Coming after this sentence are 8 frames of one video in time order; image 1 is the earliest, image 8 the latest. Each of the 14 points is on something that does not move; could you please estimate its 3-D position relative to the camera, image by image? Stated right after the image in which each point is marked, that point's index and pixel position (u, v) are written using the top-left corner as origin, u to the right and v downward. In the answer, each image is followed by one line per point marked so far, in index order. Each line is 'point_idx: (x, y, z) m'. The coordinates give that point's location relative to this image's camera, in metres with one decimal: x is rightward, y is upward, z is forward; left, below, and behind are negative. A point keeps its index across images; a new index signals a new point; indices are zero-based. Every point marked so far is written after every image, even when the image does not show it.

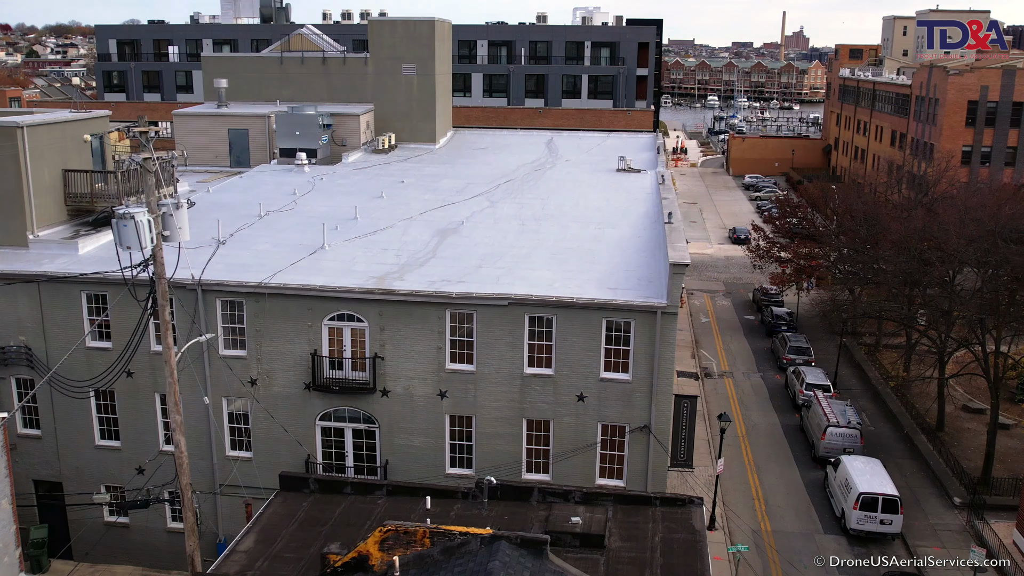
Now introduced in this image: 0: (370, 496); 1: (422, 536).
0: (-3.0, -4.4, +19.6) m
1: (-1.6, -4.1, +15.3) m
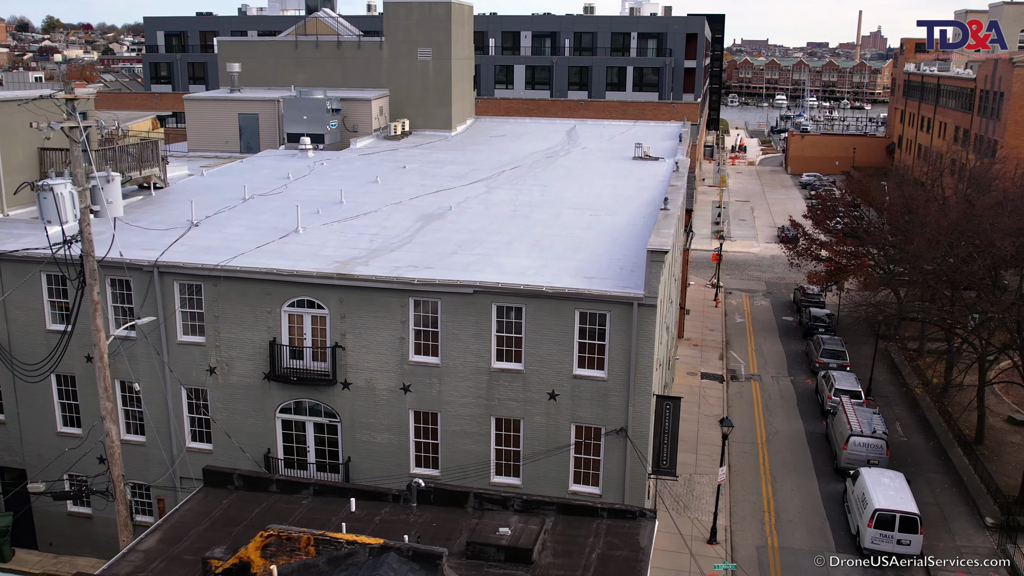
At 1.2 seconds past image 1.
0: (-4.2, -4.0, +18.0) m
1: (-3.0, -3.7, +13.6) m
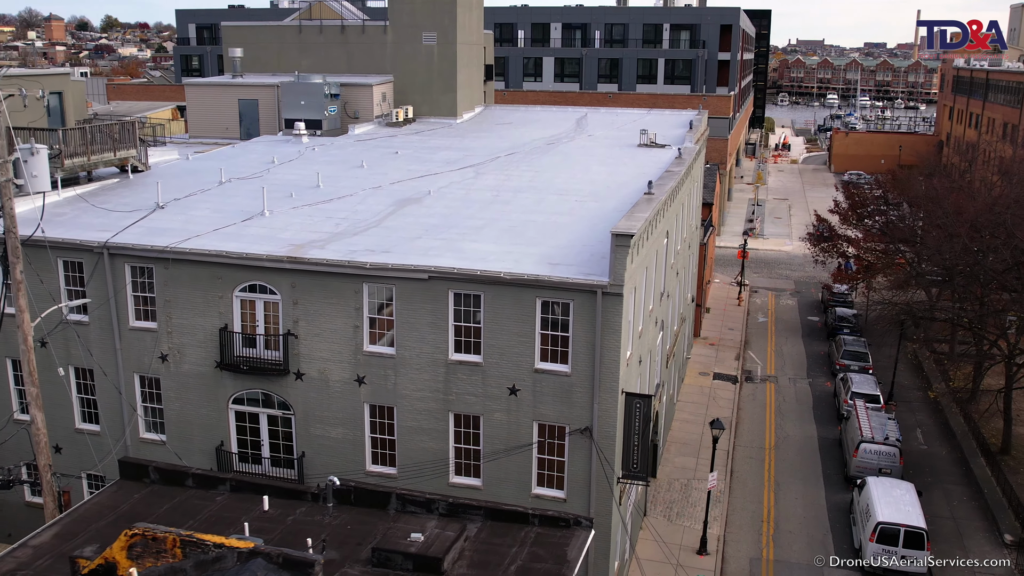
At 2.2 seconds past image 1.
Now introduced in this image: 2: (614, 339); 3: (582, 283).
0: (-5.4, -3.6, +16.6) m
1: (-4.4, -3.4, +12.2) m
2: (+2.2, -1.1, +19.6) m
3: (+1.4, +0.1, +19.4) m
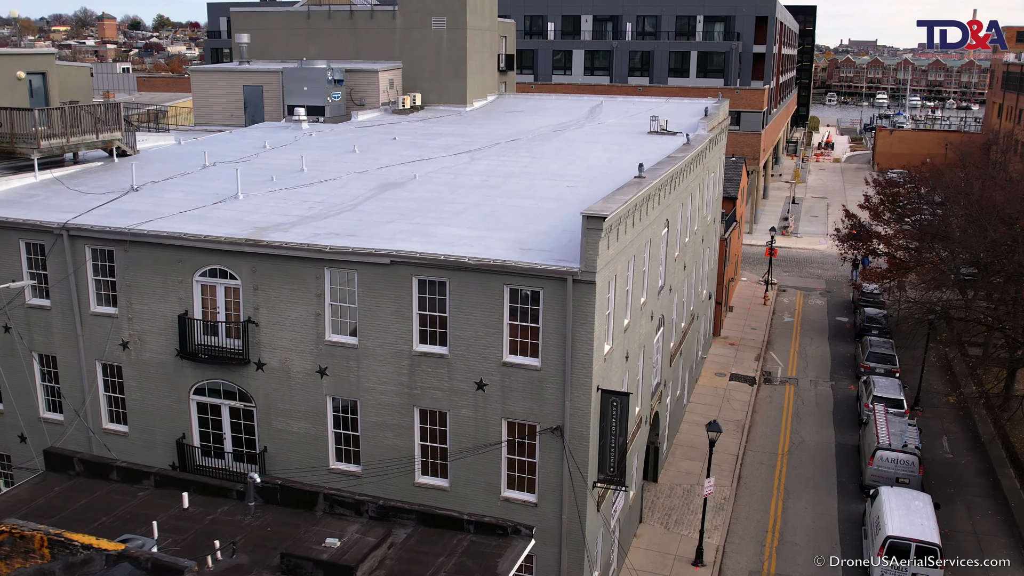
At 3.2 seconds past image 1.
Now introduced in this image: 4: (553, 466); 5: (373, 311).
0: (-6.3, -3.3, +15.4) m
1: (-5.5, -3.1, +11.0) m
2: (+1.4, -0.8, +18.0) m
3: (+0.7, +0.4, +17.9) m
4: (+0.8, -3.6, +19.0) m
5: (-2.9, -0.5, +19.5) m
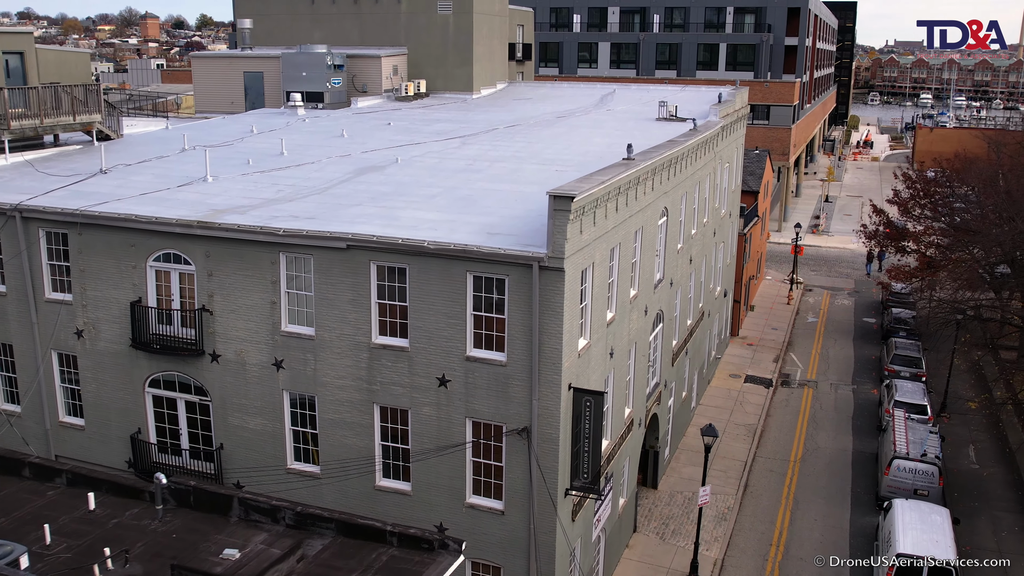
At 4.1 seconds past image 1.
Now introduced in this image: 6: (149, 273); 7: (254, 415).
0: (-7.1, -3.0, +14.1) m
1: (-6.5, -2.8, +9.6) m
2: (+0.8, -0.6, +16.4) m
3: (+0.1, +0.6, +16.3) m
4: (+0.1, -3.4, +17.4) m
5: (-3.5, -0.2, +18.1) m
6: (-7.7, +0.3, +19.8) m
7: (-5.4, -2.7, +19.4) m
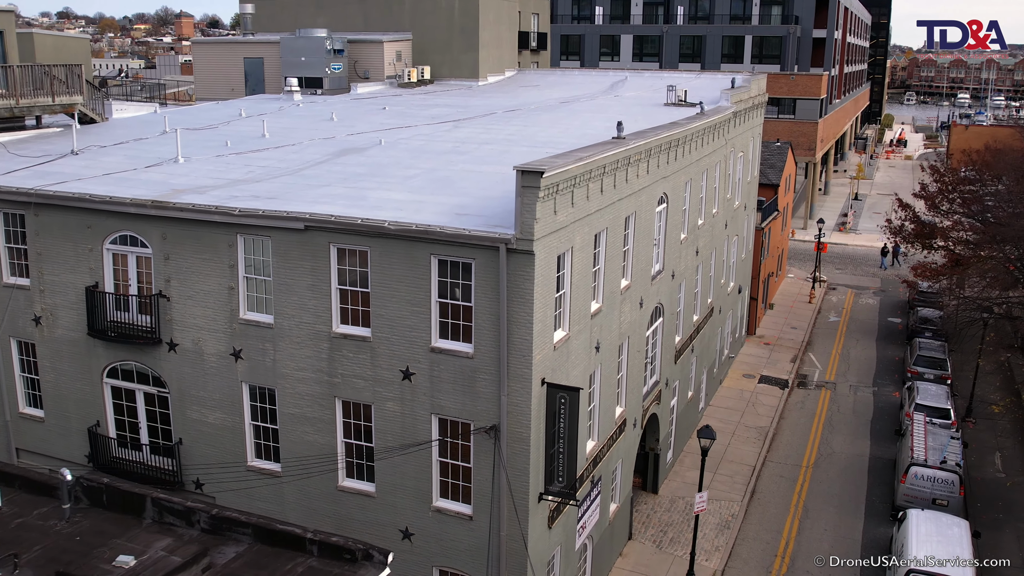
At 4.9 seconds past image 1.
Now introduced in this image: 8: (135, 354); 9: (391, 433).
0: (-7.7, -2.7, +13.0) m
1: (-7.3, -2.4, +8.4) m
2: (+0.2, -0.4, +14.9) m
3: (-0.5, +0.8, +14.9) m
4: (-0.4, -3.2, +16.0) m
5: (-4.0, 0.0, +16.8) m
6: (-8.2, +0.6, +18.6) m
7: (-5.9, -2.4, +18.2) m
8: (-7.6, -1.3, +18.7) m
9: (-2.2, -2.6, +16.6) m
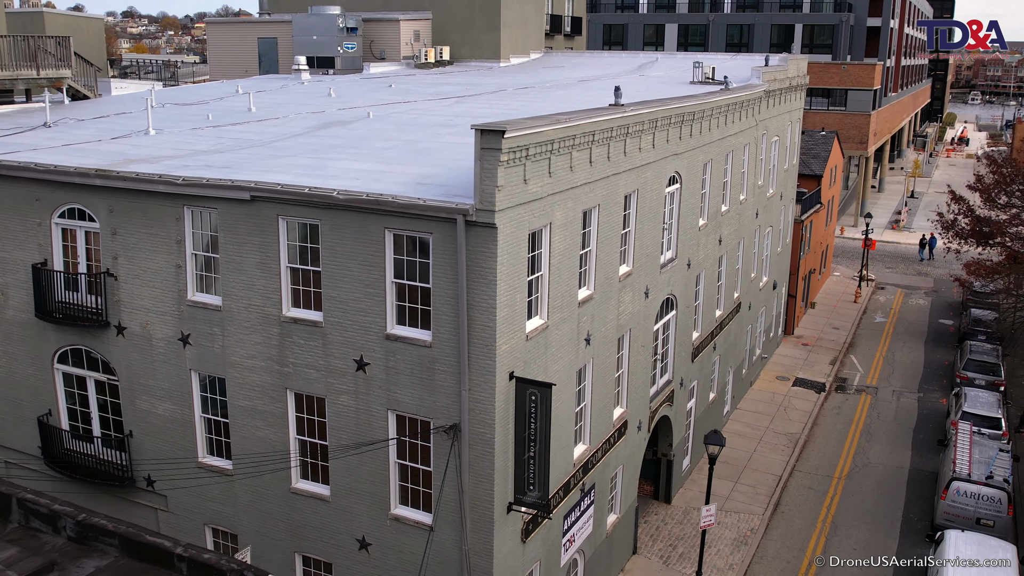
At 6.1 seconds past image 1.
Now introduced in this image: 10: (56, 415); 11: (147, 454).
0: (-8.4, -2.3, +11.5) m
1: (-8.2, -2.0, +6.9) m
2: (-0.3, -0.1, +13.0) m
3: (-1.0, +1.1, +13.0) m
4: (-0.9, -2.9, +14.1) m
5: (-4.5, +0.4, +15.1) m
6: (-8.5, +1.1, +17.2) m
7: (-6.2, -2.0, +16.6) m
8: (-7.9, -0.9, +17.2) m
9: (-2.6, -2.3, +14.8) m
10: (-8.9, -2.5, +18.1) m
11: (-6.8, -3.1, +17.2) m
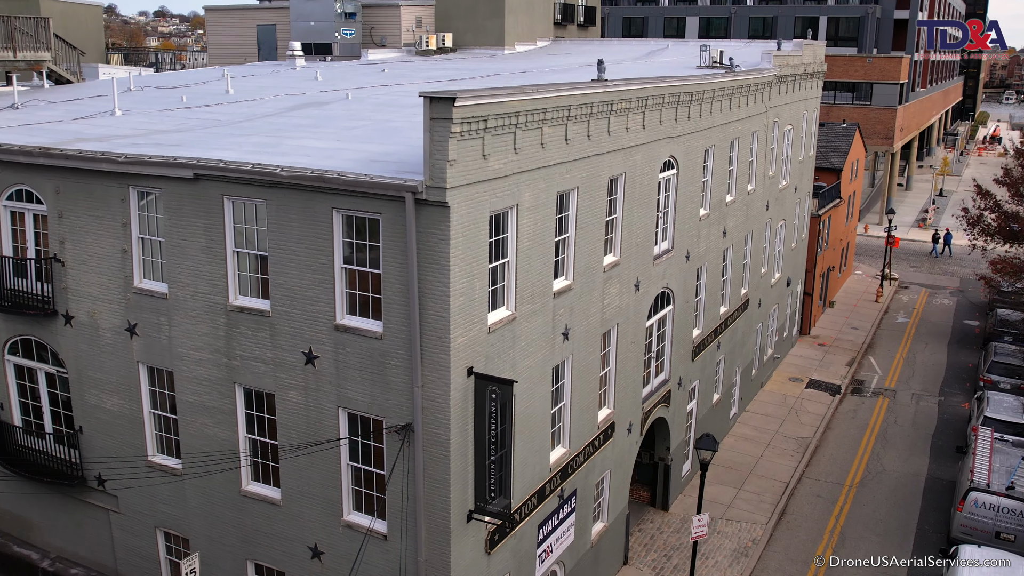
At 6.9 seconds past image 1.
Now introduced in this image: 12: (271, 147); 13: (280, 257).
0: (-9.0, -2.0, +10.5) m
1: (-9.0, -1.8, +5.9) m
2: (-0.9, +0.1, +11.8) m
3: (-1.6, +1.3, +11.8) m
4: (-1.5, -2.7, +12.9) m
5: (-5.0, +0.6, +14.0) m
6: (-8.9, +1.3, +16.2) m
7: (-6.7, -1.8, +15.6) m
8: (-8.4, -0.7, +16.2) m
9: (-3.2, -2.1, +13.7) m
10: (-9.4, -2.2, +17.2) m
11: (-7.2, -2.8, +16.1) m
12: (-3.8, +2.2, +14.7) m
13: (-3.2, +0.4, +13.1) m
